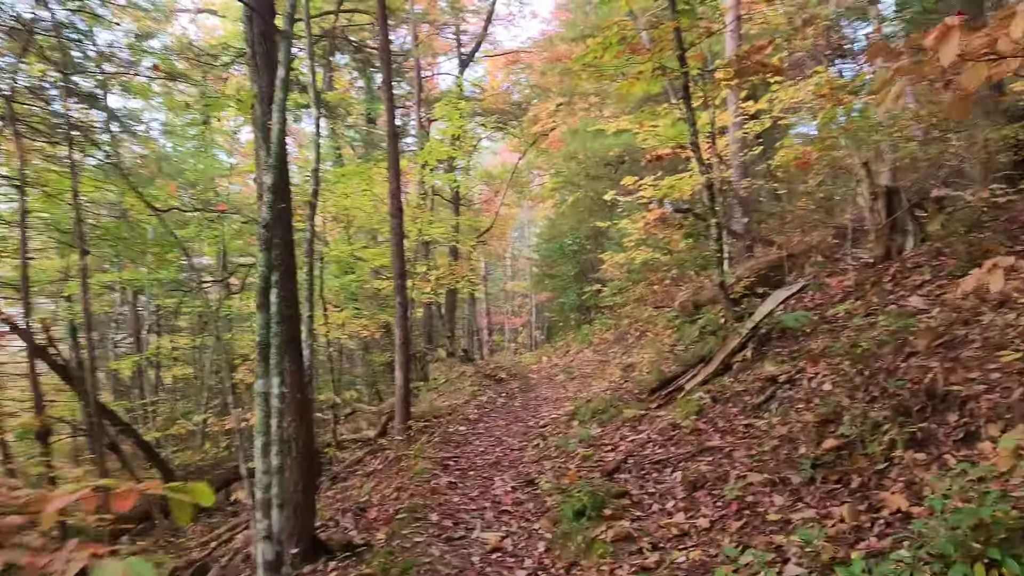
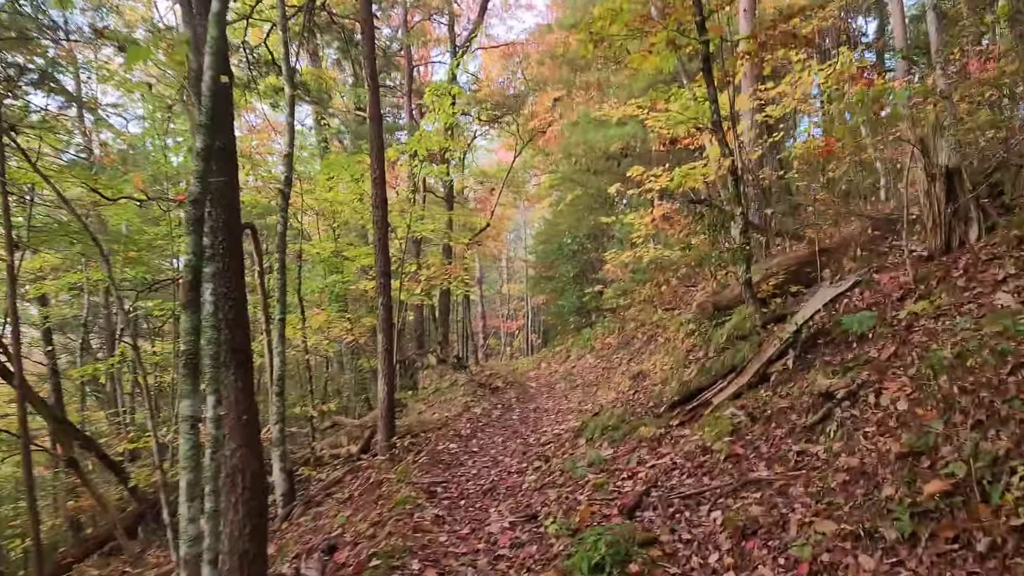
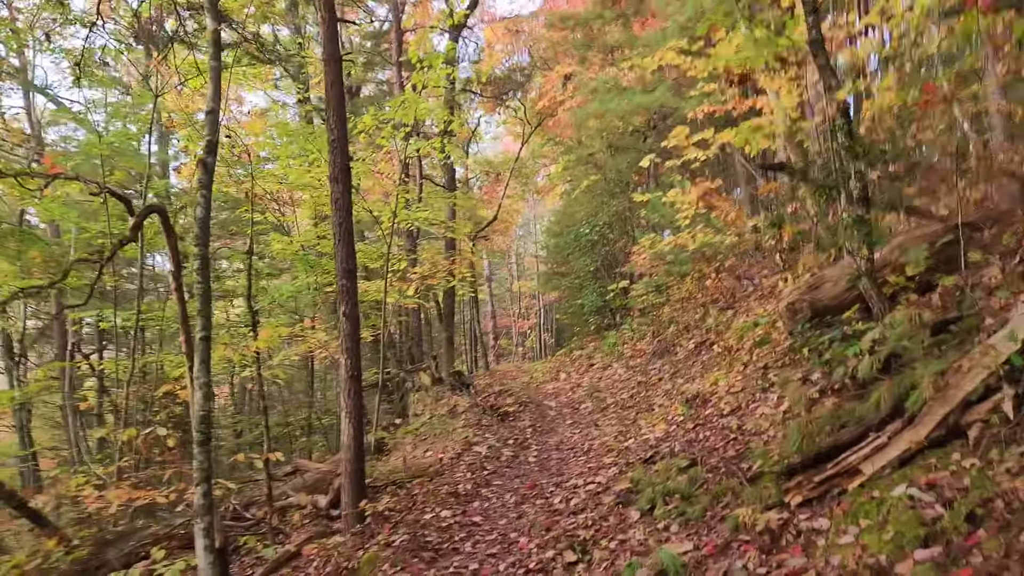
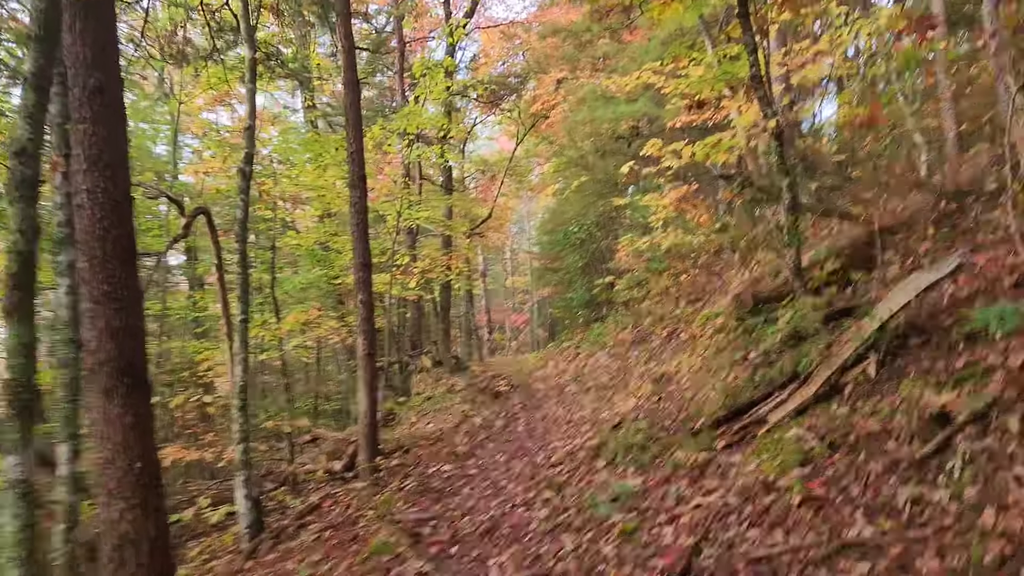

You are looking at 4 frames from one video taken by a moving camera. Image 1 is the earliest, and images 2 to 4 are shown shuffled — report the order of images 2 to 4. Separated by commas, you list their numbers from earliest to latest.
2, 4, 3
